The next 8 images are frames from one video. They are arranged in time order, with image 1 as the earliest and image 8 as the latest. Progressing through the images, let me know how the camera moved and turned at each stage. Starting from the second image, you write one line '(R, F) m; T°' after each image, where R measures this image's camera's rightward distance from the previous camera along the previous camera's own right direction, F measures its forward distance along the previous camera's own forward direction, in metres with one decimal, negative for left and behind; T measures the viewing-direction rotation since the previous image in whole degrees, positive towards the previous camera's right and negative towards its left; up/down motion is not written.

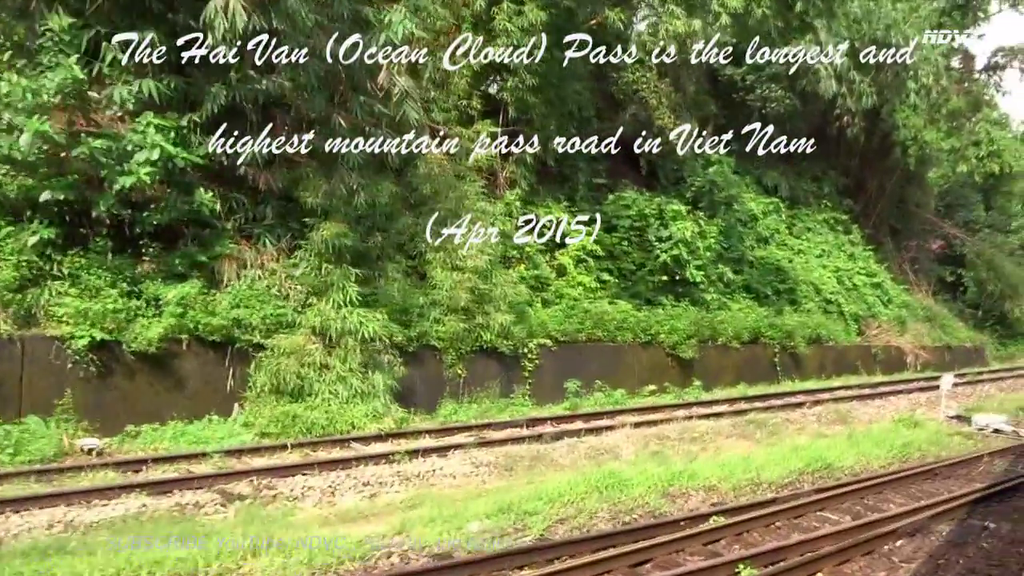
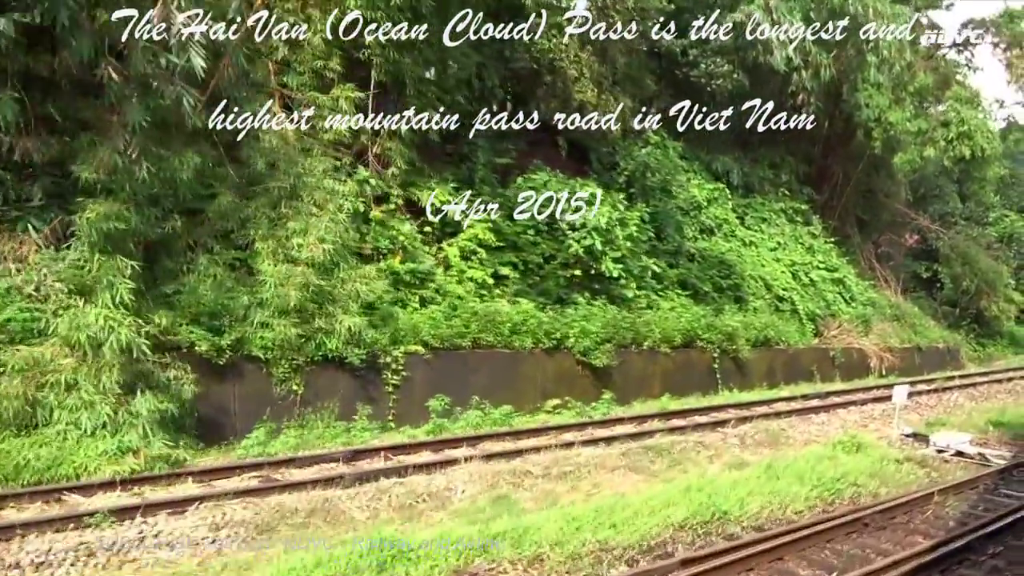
(+1.9, +2.6) m; +1°
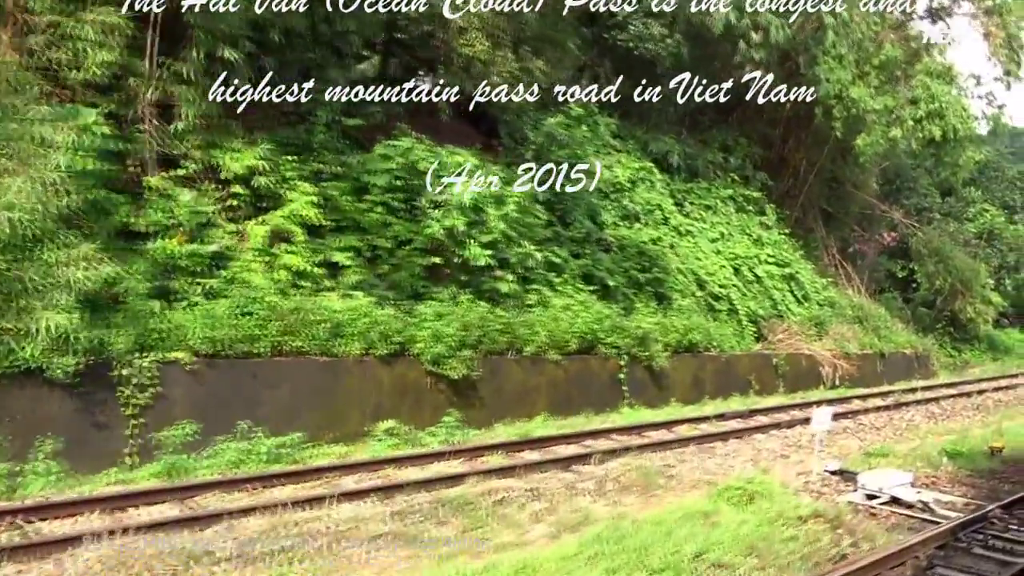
(+2.2, +3.0) m; +1°
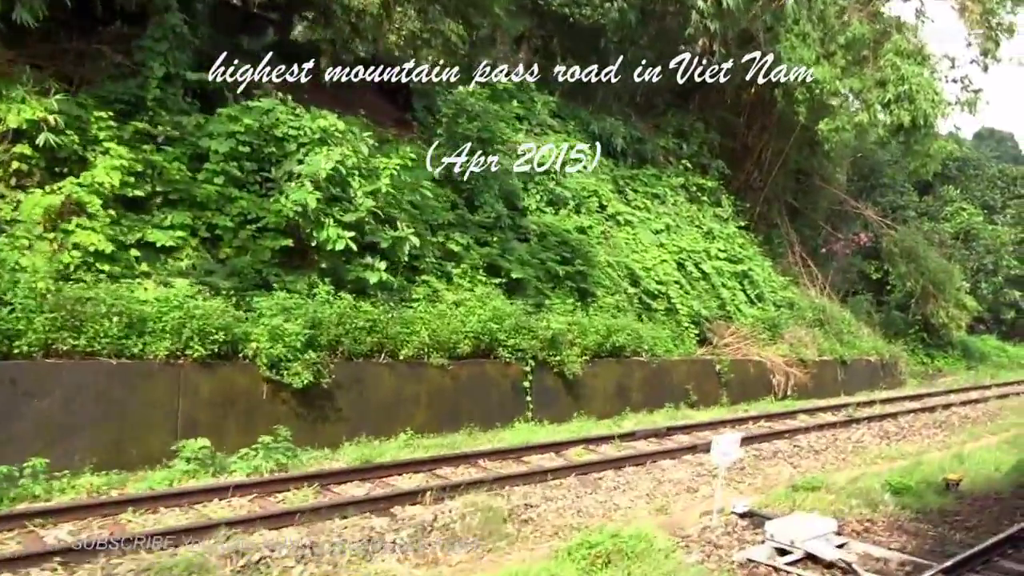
(+1.5, +2.1) m; +1°
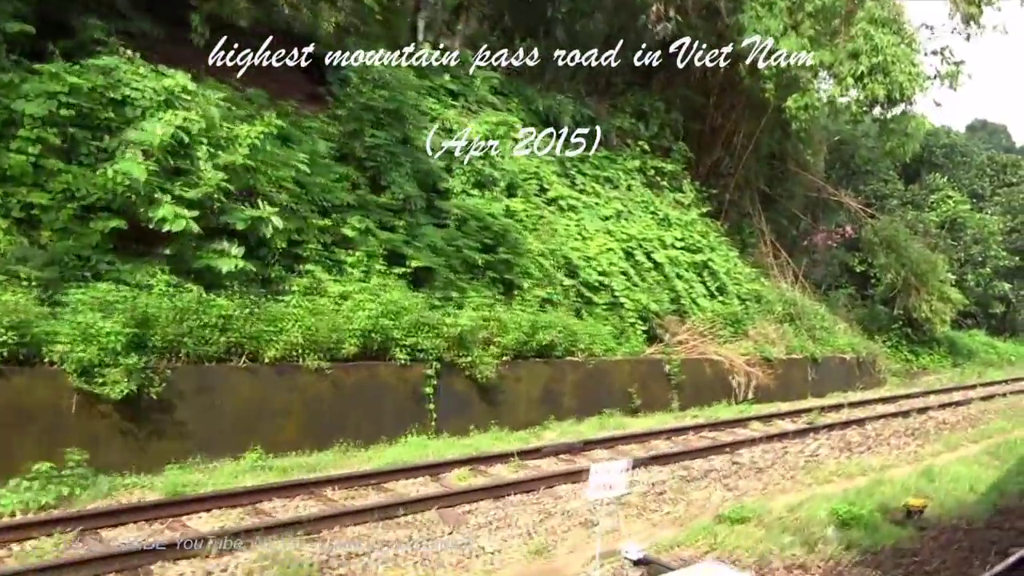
(+1.3, +1.7) m; 0°
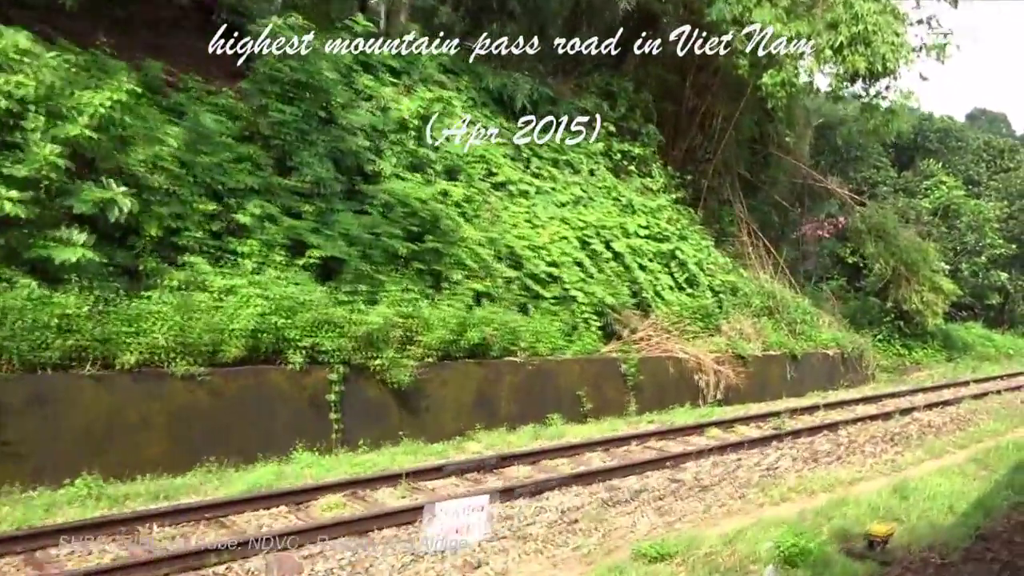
(+1.0, +1.4) m; 0°
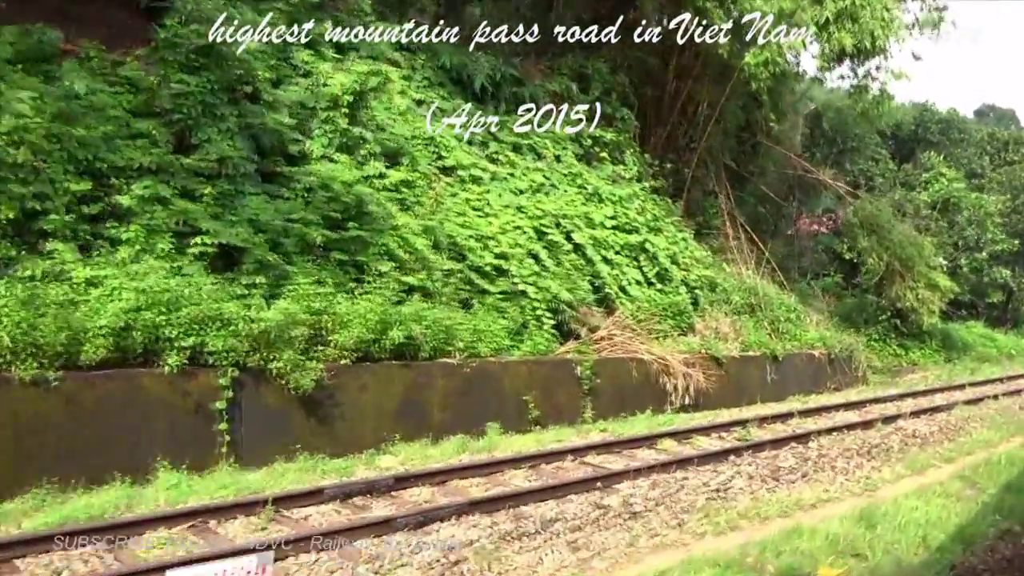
(+0.9, +1.2) m; 0°
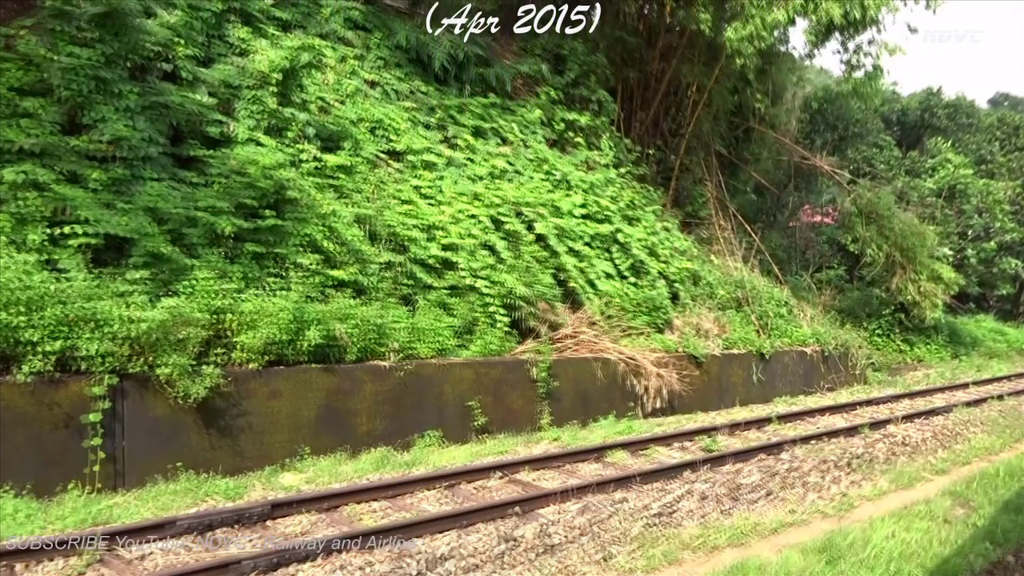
(+0.9, +1.1) m; -1°
